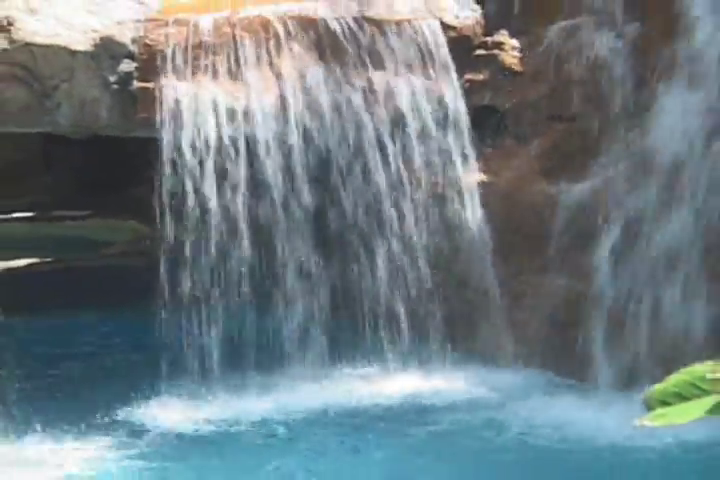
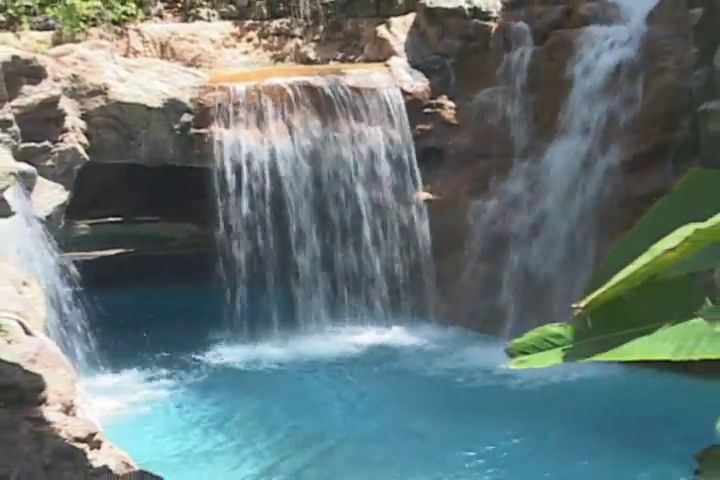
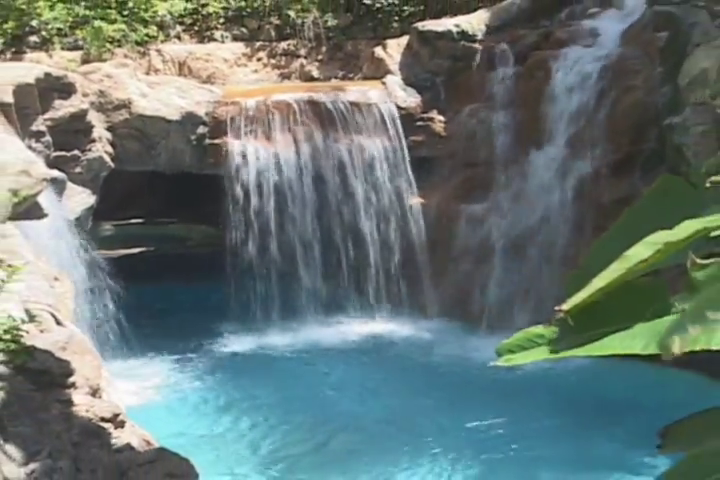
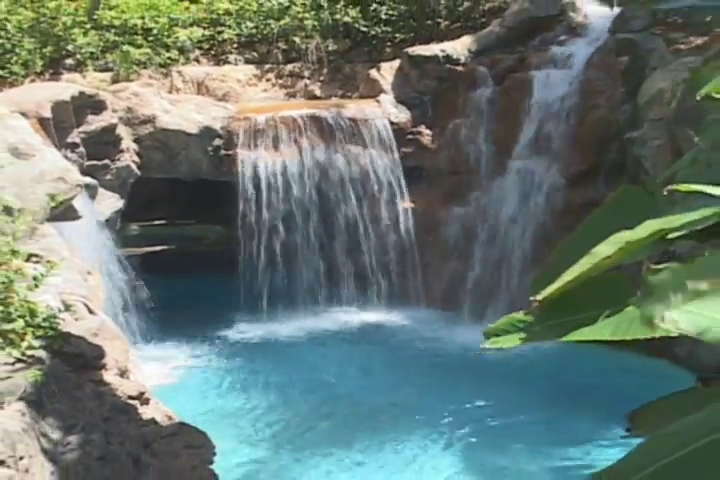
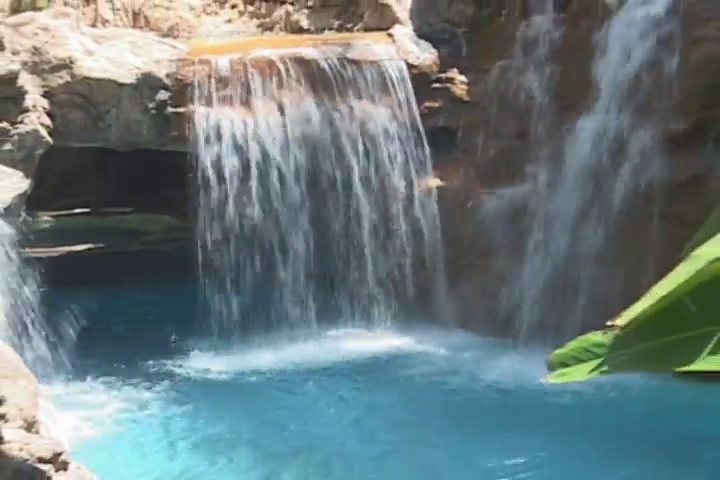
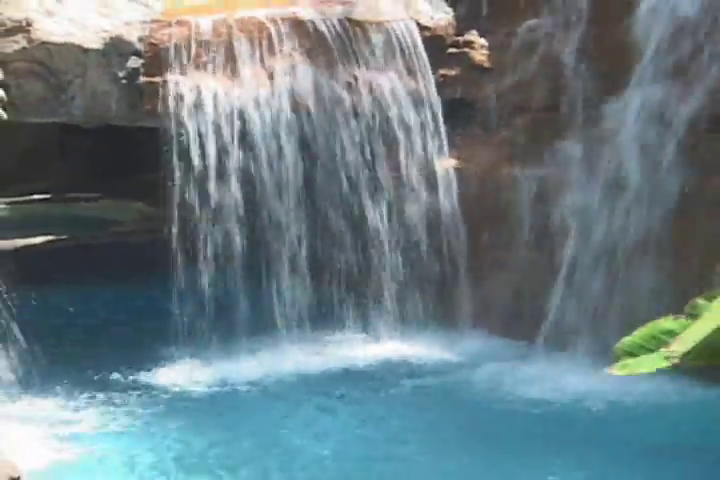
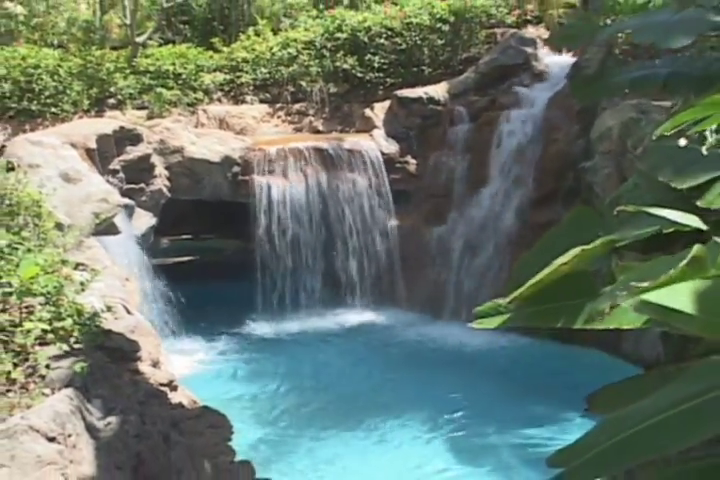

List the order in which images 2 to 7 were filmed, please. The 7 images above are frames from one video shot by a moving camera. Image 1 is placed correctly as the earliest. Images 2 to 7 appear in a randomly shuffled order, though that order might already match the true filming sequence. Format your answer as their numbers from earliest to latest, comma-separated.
6, 5, 2, 3, 4, 7
